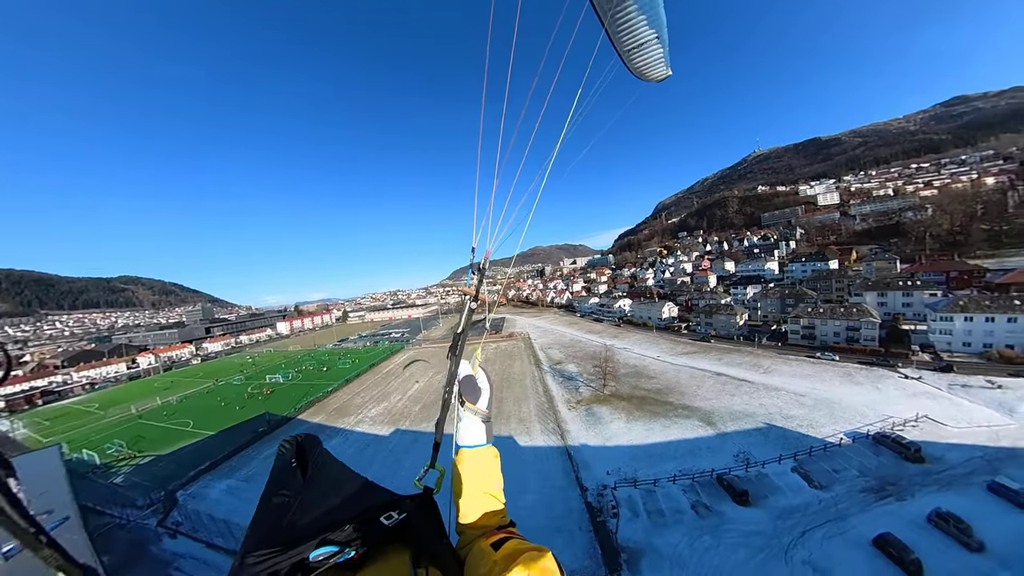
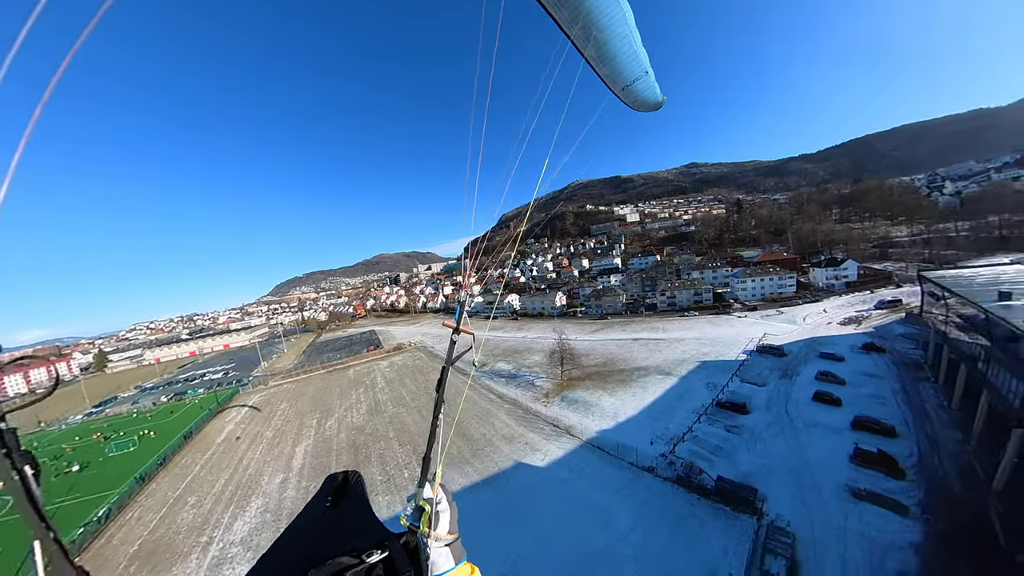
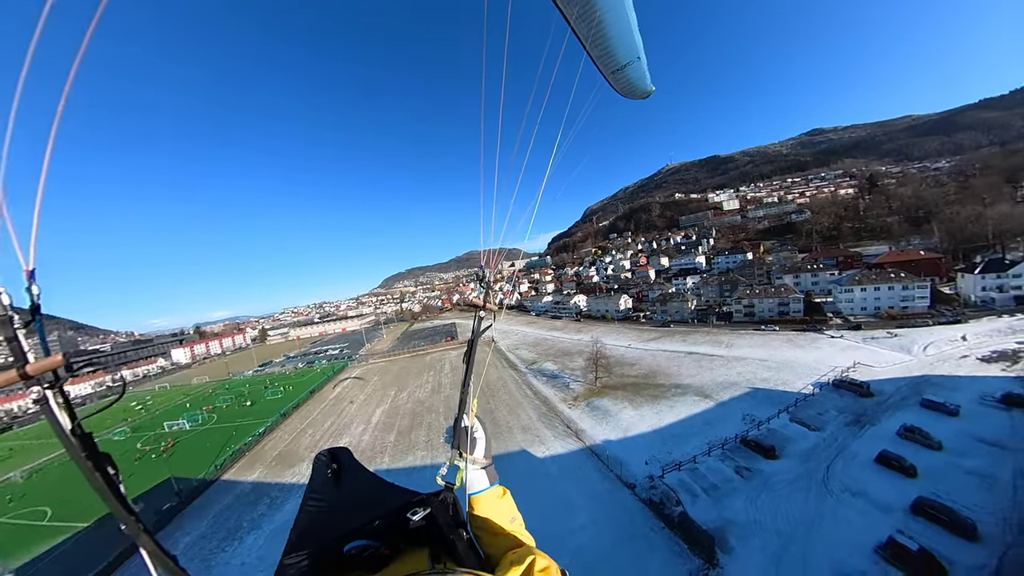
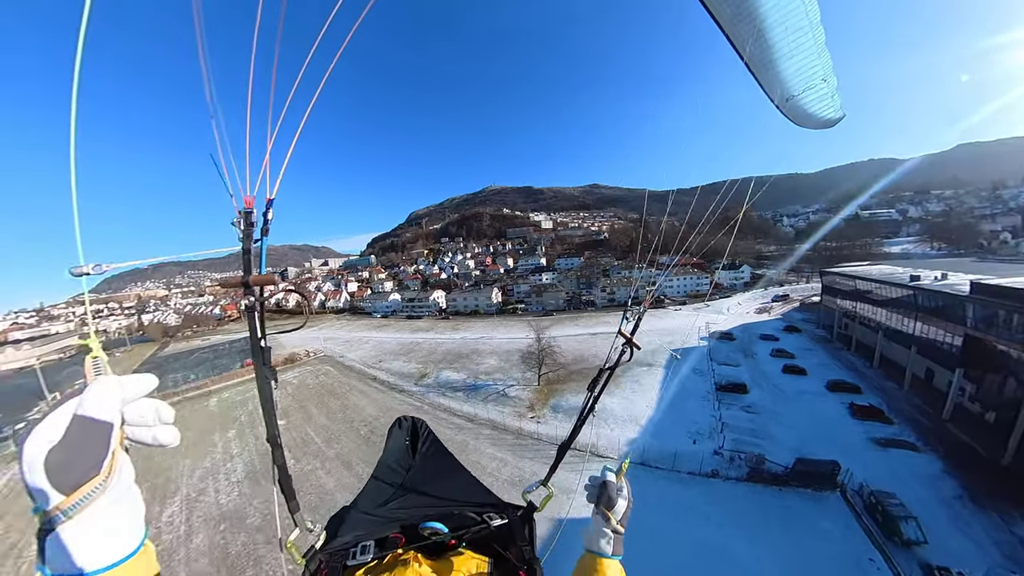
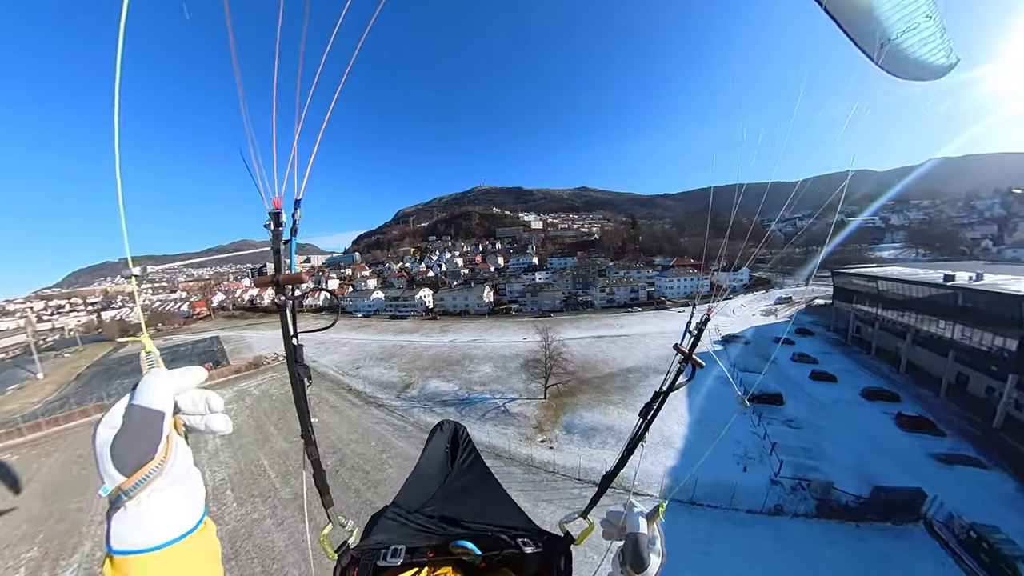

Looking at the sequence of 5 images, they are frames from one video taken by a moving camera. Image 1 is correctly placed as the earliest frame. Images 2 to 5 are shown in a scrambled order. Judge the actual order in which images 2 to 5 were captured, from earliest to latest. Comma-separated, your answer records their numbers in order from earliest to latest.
3, 2, 4, 5
